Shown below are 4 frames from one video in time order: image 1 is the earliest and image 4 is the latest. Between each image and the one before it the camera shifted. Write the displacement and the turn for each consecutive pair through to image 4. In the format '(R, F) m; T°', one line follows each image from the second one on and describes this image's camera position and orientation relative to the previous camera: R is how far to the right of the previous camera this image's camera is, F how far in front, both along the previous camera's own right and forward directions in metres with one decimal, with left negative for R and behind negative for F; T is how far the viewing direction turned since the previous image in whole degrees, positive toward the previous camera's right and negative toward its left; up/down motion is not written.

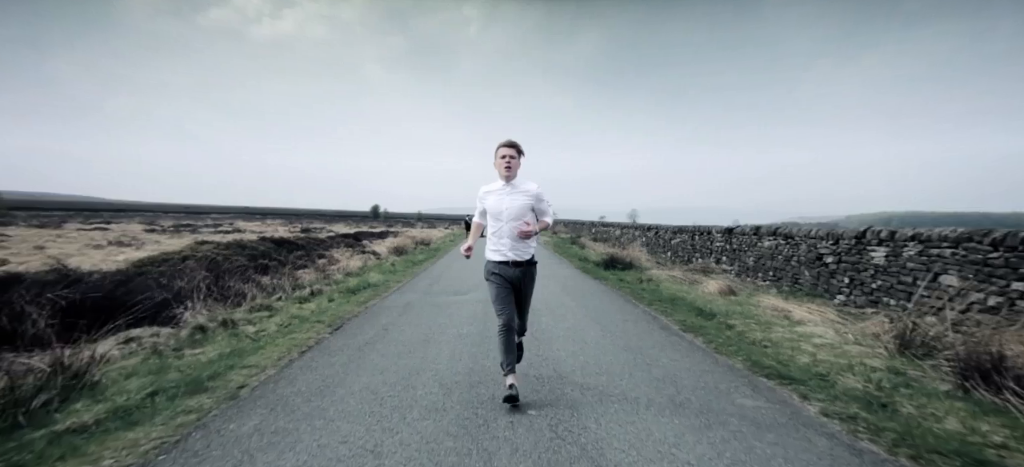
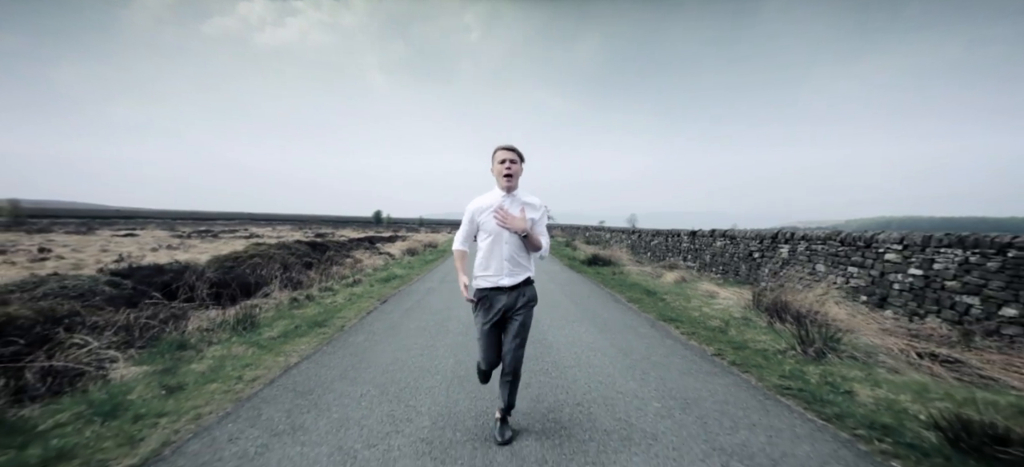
(+0.1, -2.9) m; 0°
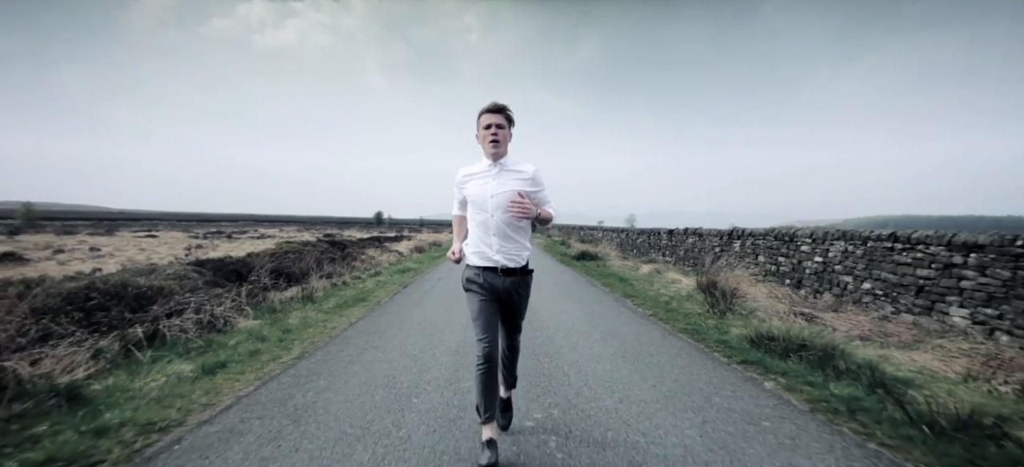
(+0.1, -2.2) m; 0°
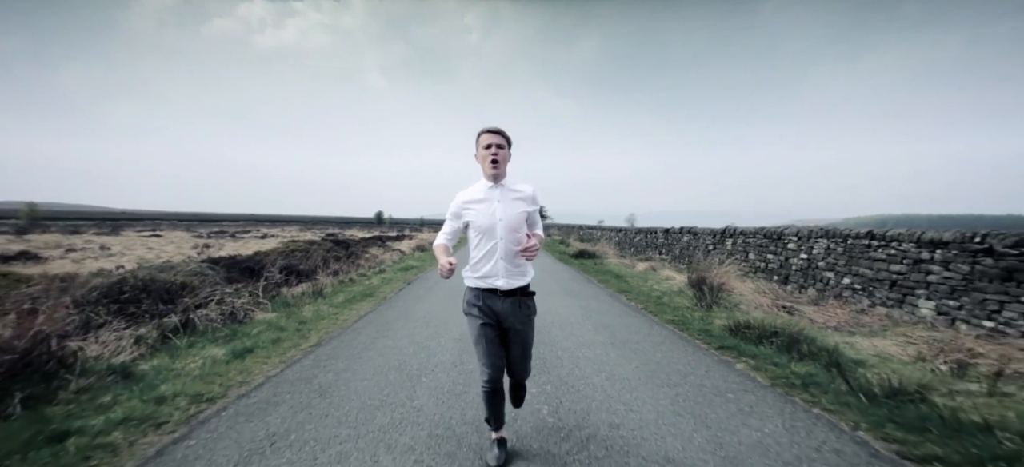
(0.0, -0.5) m; 0°
